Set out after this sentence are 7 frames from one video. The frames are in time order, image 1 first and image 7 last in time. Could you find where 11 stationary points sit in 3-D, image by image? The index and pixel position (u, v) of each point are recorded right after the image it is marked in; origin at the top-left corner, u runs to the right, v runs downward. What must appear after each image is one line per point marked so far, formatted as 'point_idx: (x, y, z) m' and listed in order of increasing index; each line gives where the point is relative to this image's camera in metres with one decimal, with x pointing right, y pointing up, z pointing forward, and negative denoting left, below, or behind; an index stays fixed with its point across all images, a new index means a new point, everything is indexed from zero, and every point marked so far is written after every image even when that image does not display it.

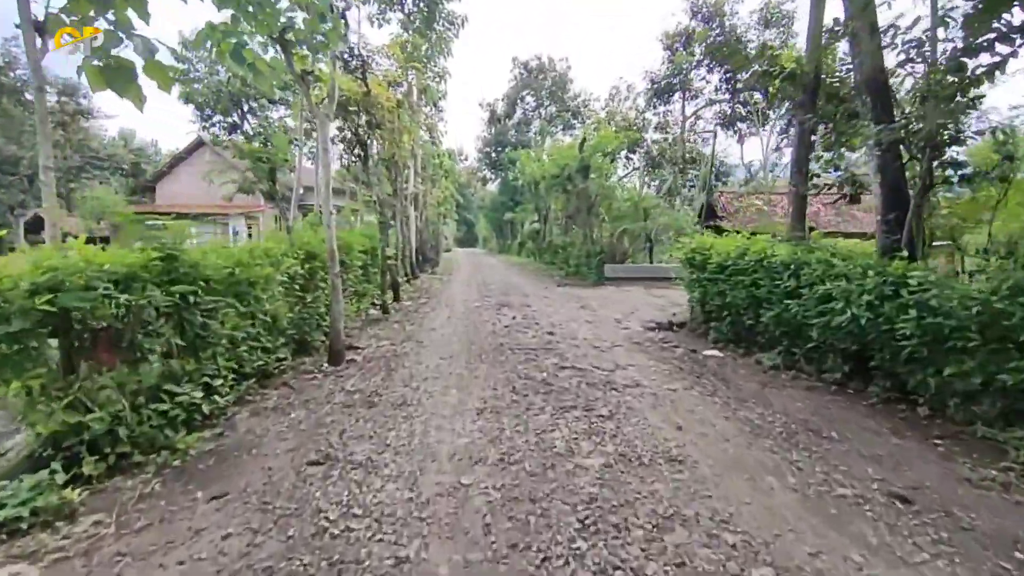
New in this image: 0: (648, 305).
0: (+2.9, -0.4, +10.2) m
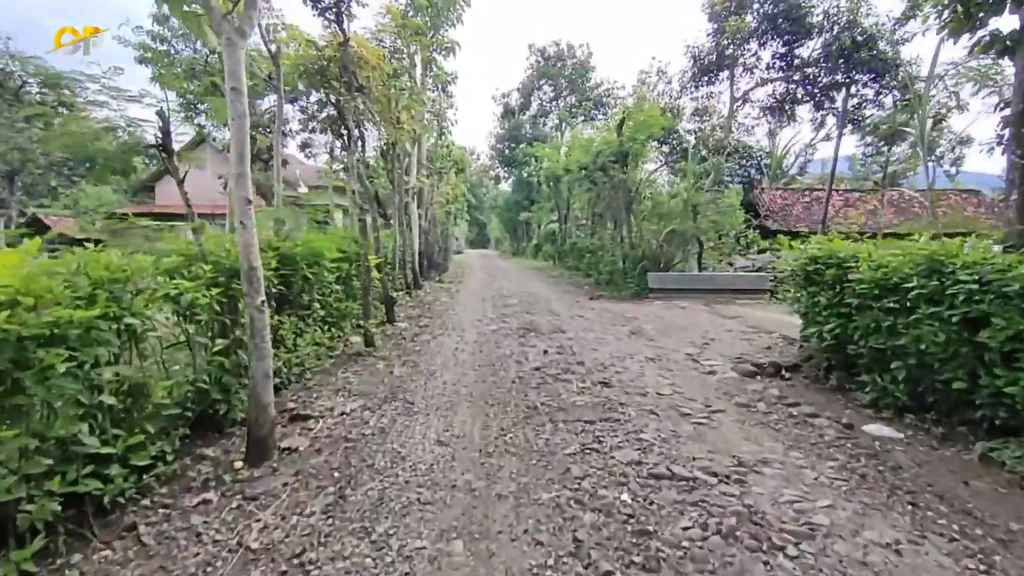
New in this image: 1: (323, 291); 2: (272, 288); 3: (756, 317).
0: (+3.4, -0.7, +7.6) m
1: (-2.7, 0.0, +6.4) m
2: (-2.5, 0.0, +4.9) m
3: (+4.5, -0.6, +8.5) m
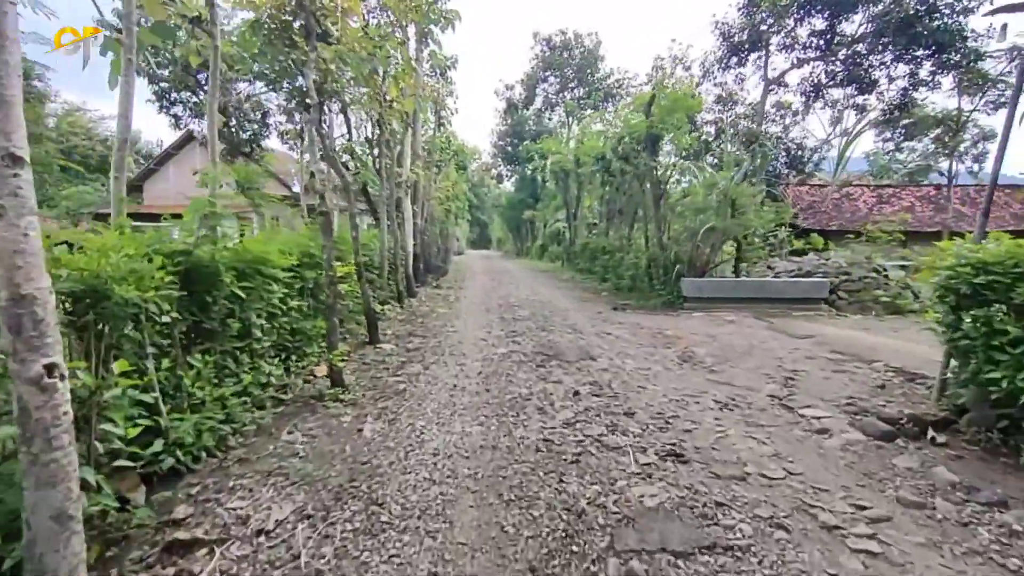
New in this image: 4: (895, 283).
0: (+3.6, -0.9, +5.8) m
1: (-2.5, -0.2, +4.6) m
2: (-2.3, -0.2, +3.1) m
3: (+4.7, -0.7, +6.7) m
4: (+8.5, +0.1, +10.4) m
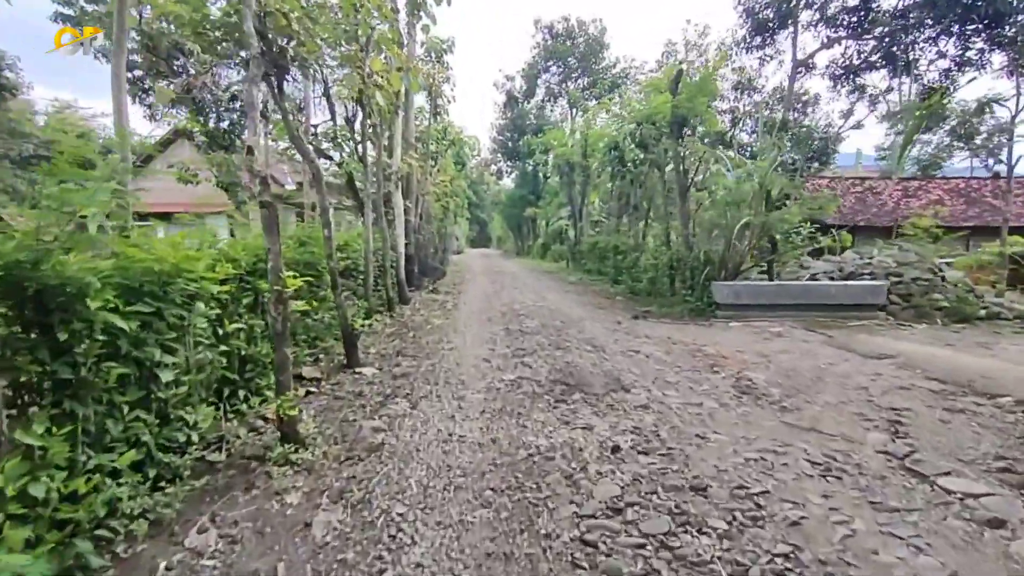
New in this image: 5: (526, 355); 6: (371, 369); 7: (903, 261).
0: (+3.7, -1.0, +4.5) m
1: (-2.3, -0.4, +3.3) m
2: (-2.2, -0.3, +1.8) m
3: (+4.8, -0.8, +5.4) m
4: (+8.7, +0.1, +9.1) m
5: (+0.2, -0.9, +6.3) m
6: (-1.8, -1.0, +5.8) m
7: (+8.3, +0.6, +9.9) m
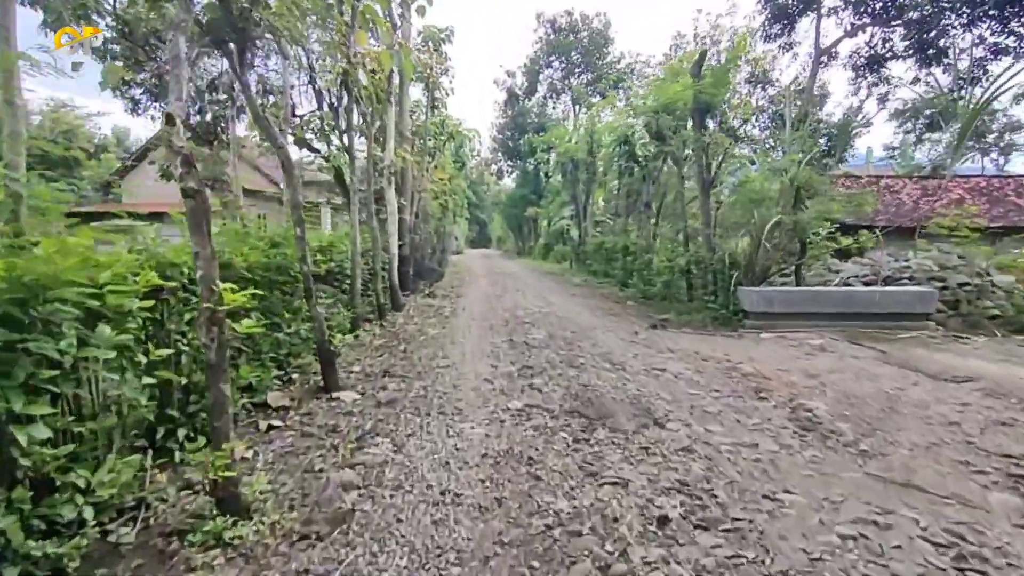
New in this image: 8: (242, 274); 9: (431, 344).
0: (+3.8, -1.1, +3.6) m
1: (-2.3, -0.5, +2.4) m
2: (-2.2, -0.4, +0.9) m
3: (+4.9, -0.9, +4.5) m
4: (+8.7, -0.1, +8.2) m
5: (+0.3, -1.0, +5.4) m
6: (-1.7, -1.1, +4.9) m
7: (+8.4, +0.5, +9.0) m
8: (-2.6, +0.1, +4.4) m
9: (-1.2, -0.9, +7.1) m
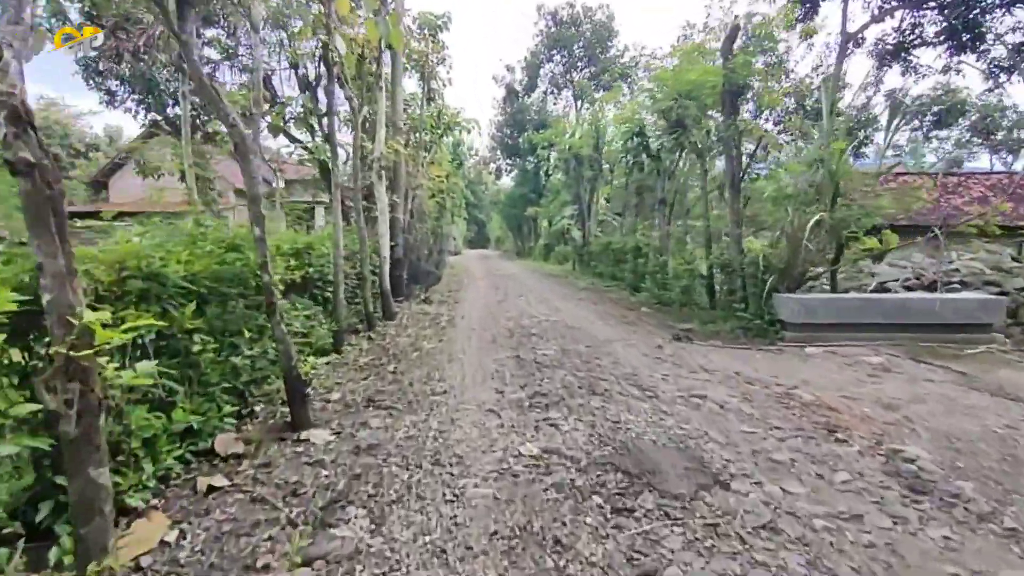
0: (+3.9, -1.2, +2.7) m
1: (-2.2, -0.6, +1.5) m
2: (-2.0, -0.6, 0.0) m
3: (+5.0, -1.1, +3.6) m
4: (+8.8, -0.1, +7.3) m
5: (+0.4, -1.1, +4.5) m
6: (-1.6, -1.2, +3.9) m
7: (+8.5, +0.4, +8.1) m
8: (-2.5, 0.0, +3.5) m
9: (-1.1, -1.0, +6.1) m
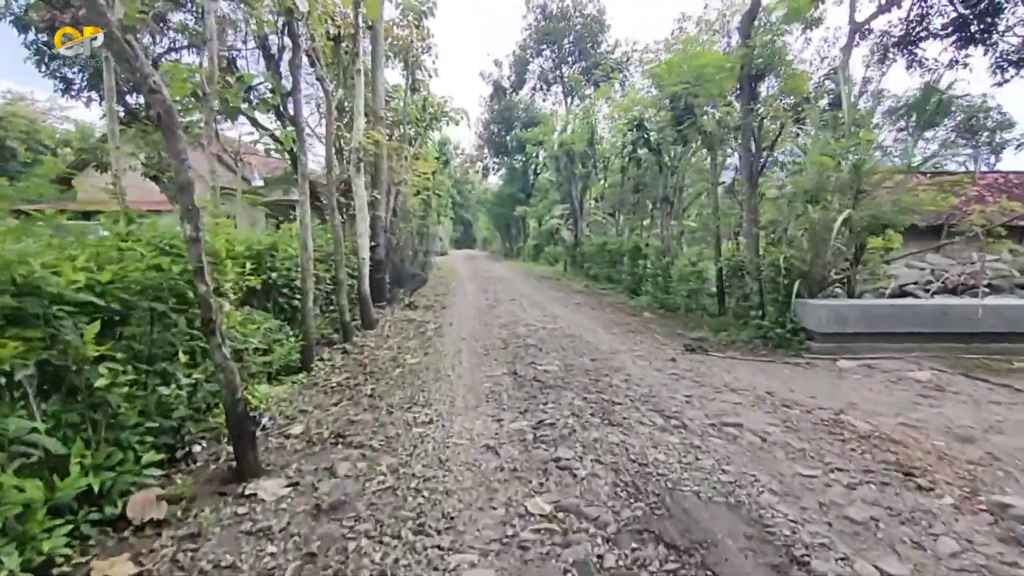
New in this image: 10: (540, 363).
0: (+3.9, -1.3, +2.0) m
1: (-2.1, -0.7, +0.6) m
2: (-1.9, -0.6, -0.9) m
3: (+5.0, -1.1, +2.9) m
4: (+8.7, -0.2, +6.7) m
5: (+0.4, -1.2, +3.7) m
6: (-1.6, -1.3, +3.1) m
7: (+8.4, +0.3, +7.5) m
8: (-2.5, -0.1, +2.6) m
9: (-1.2, -1.1, +5.3) m
10: (+0.4, -0.9, +5.8) m
